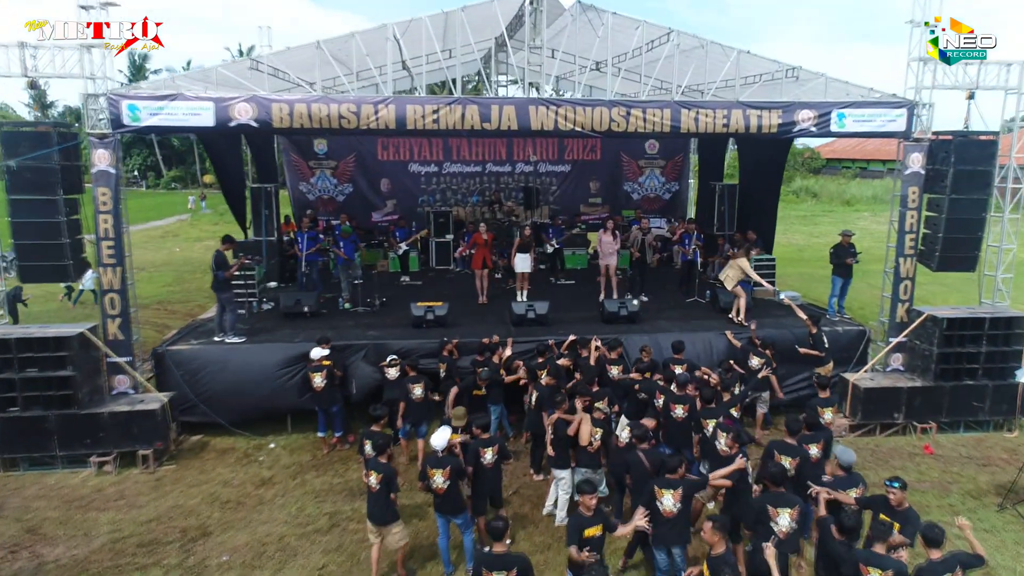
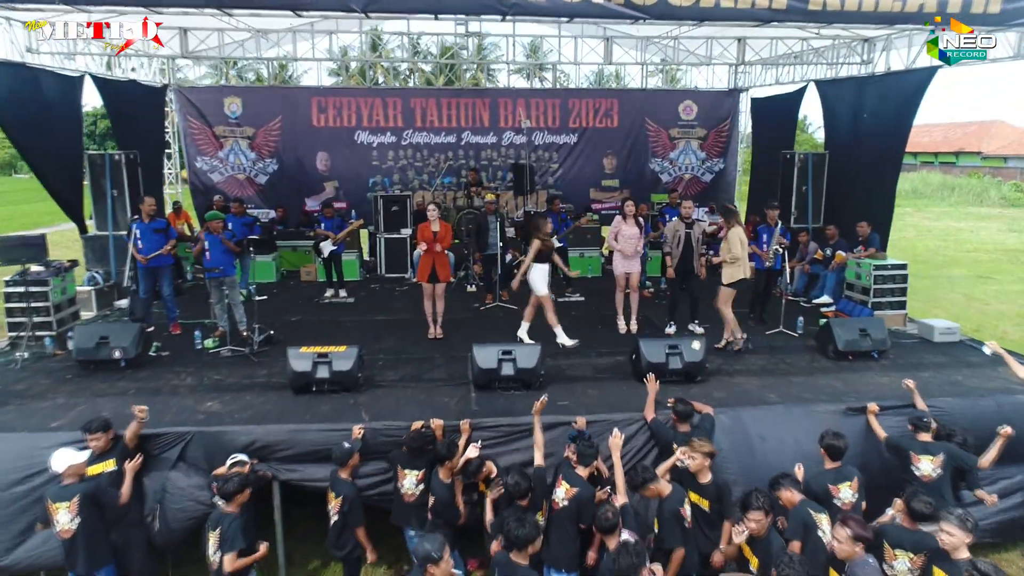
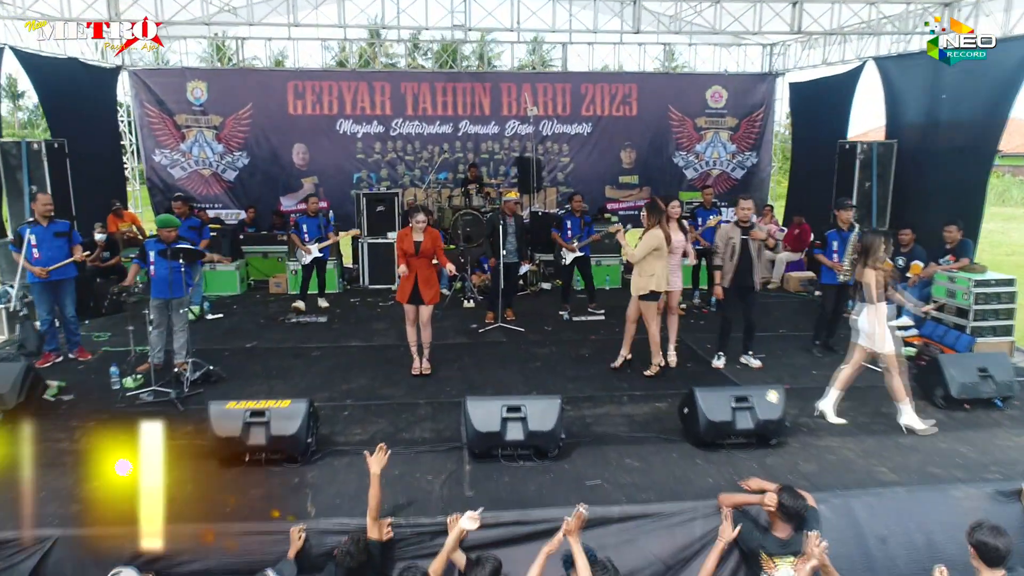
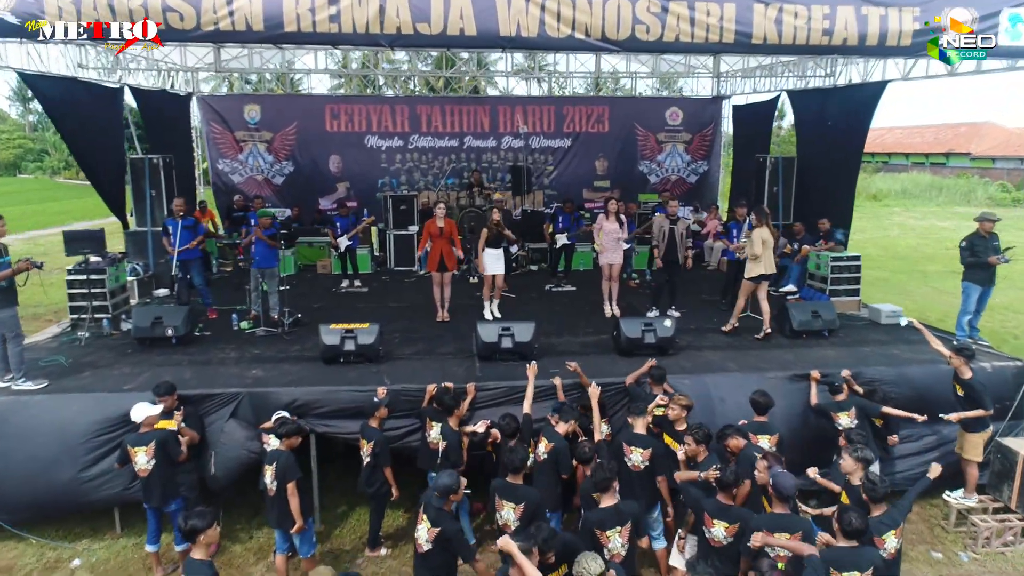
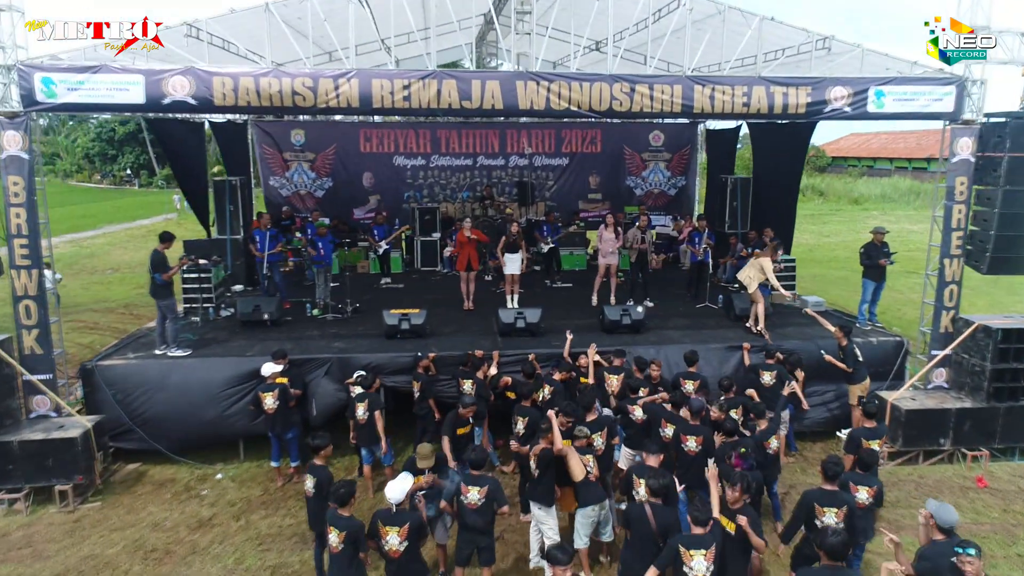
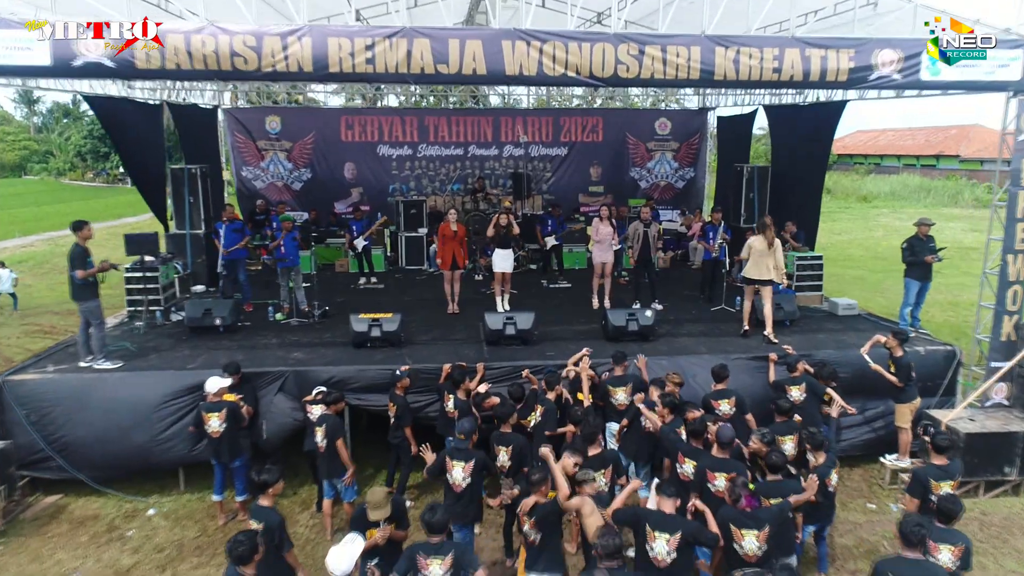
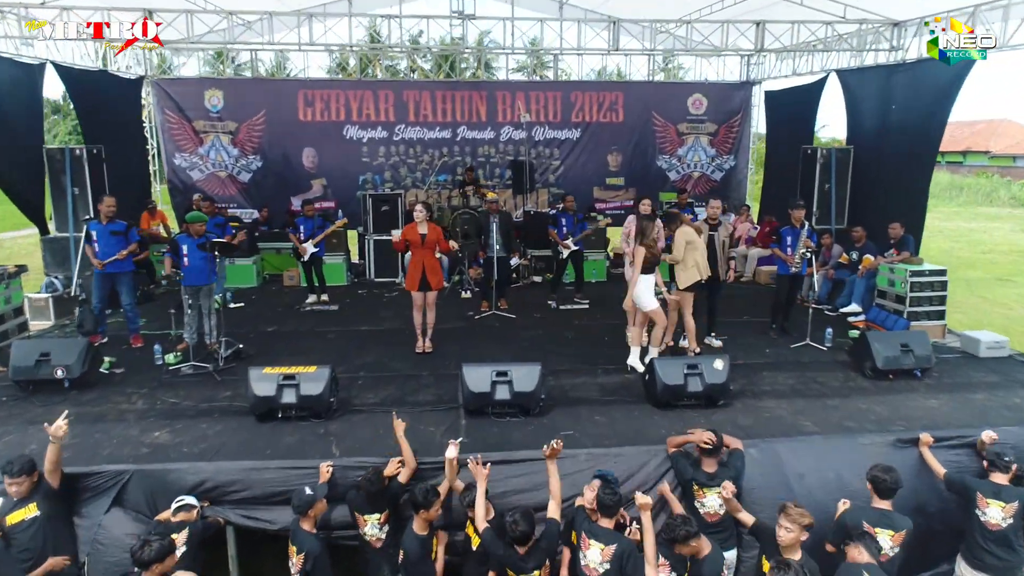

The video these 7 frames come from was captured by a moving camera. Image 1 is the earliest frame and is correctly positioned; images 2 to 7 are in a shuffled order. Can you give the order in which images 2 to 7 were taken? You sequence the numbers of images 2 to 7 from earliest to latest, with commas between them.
5, 6, 4, 2, 7, 3
